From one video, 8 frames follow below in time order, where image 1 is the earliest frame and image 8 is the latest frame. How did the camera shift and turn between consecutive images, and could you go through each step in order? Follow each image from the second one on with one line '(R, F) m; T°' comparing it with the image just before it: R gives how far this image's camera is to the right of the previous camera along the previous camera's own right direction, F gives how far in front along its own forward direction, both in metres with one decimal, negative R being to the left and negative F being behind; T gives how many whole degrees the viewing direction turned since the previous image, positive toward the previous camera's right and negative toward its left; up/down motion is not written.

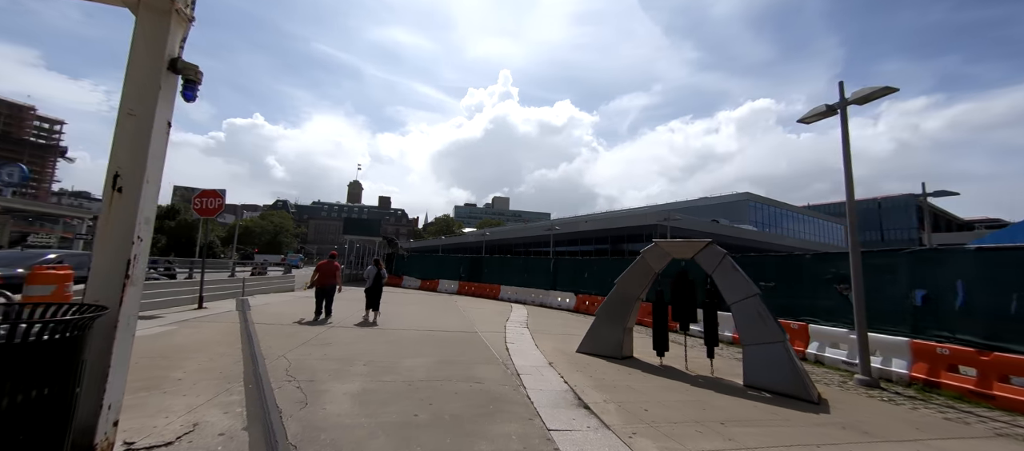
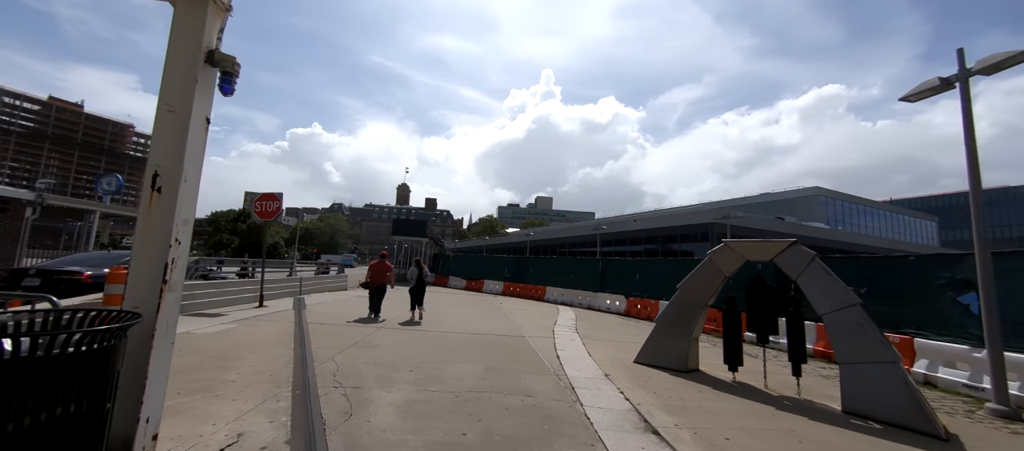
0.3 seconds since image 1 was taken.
(-0.1, +0.4) m; -7°
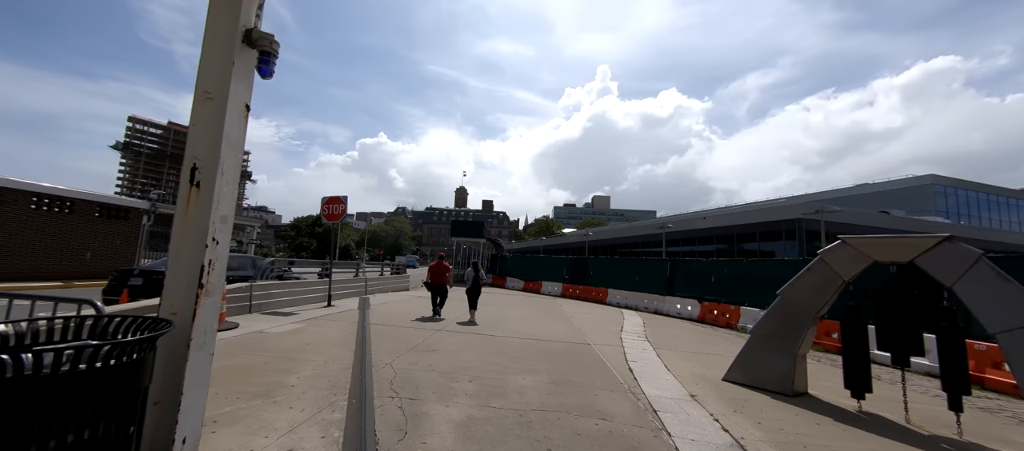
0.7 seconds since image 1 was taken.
(-0.1, +0.5) m; -9°
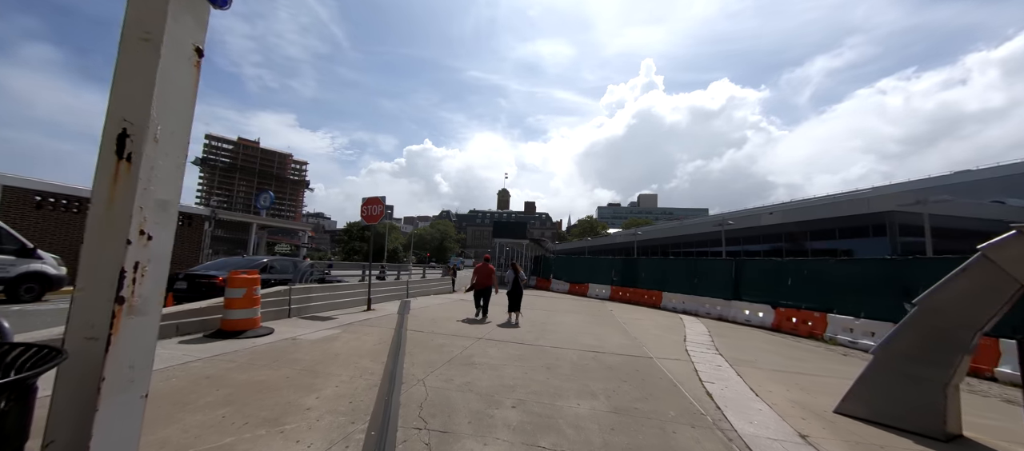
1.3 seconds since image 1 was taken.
(-0.1, +0.8) m; -7°
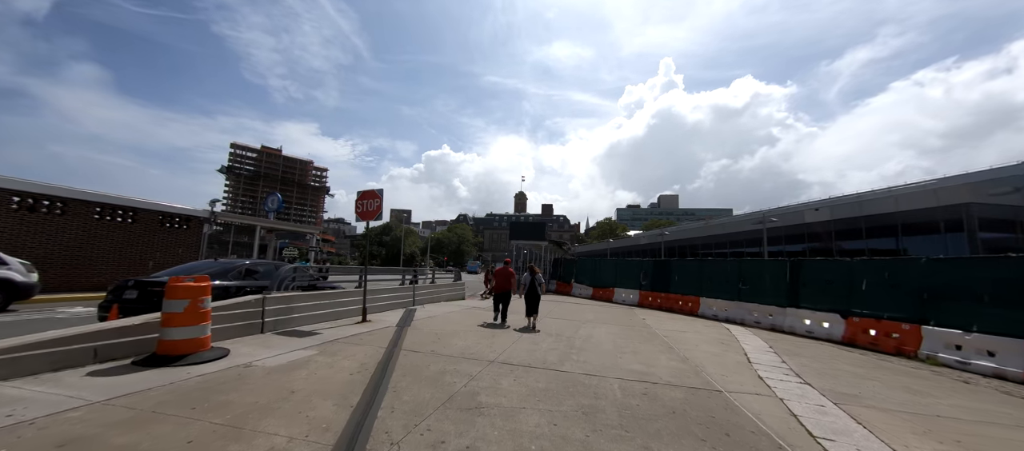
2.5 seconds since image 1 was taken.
(0.0, +1.6) m; -3°
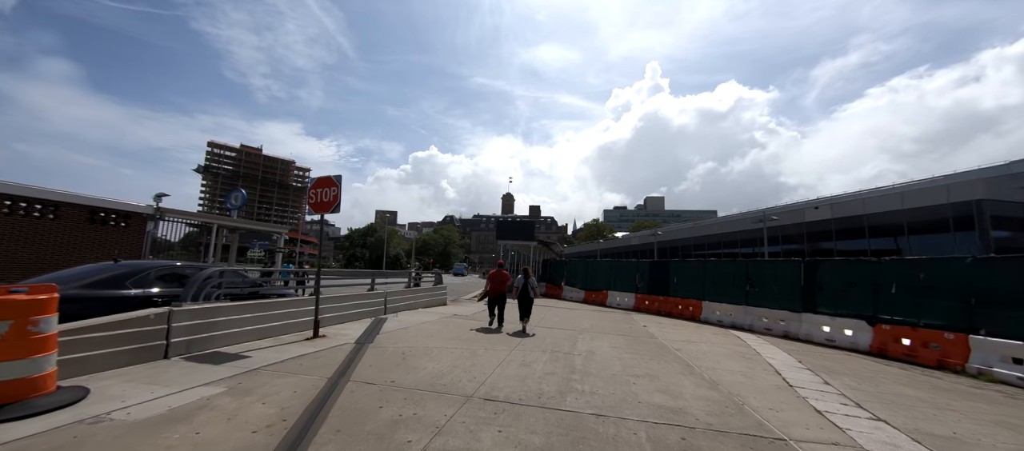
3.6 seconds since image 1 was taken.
(0.0, +1.5) m; +2°
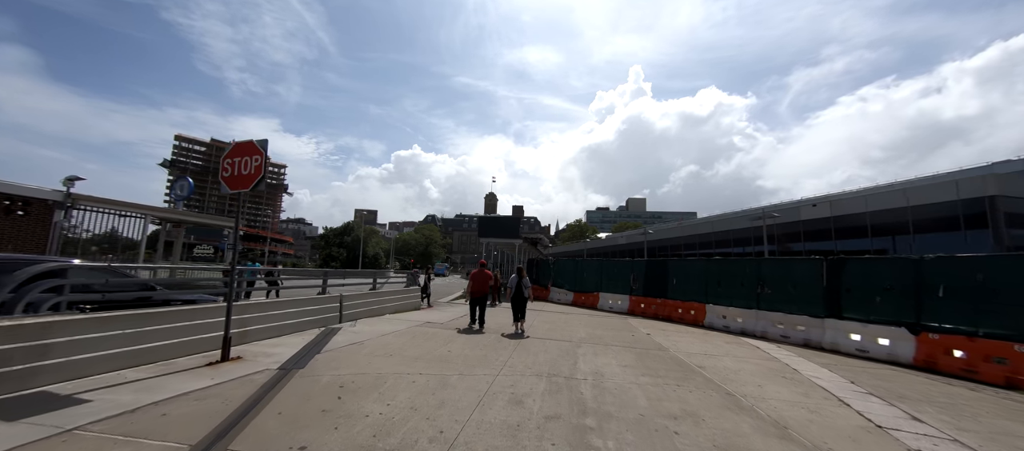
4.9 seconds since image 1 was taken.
(0.0, +1.8) m; +3°
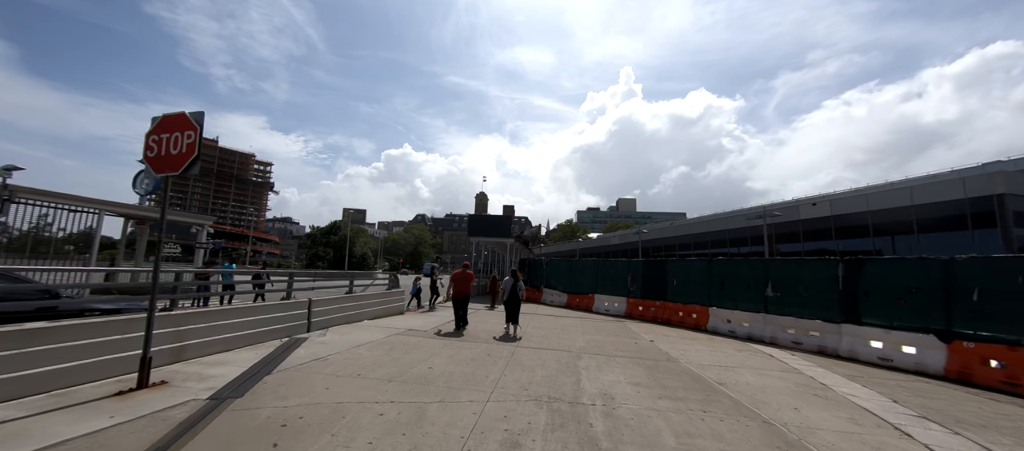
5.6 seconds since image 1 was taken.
(0.0, +1.0) m; +1°
